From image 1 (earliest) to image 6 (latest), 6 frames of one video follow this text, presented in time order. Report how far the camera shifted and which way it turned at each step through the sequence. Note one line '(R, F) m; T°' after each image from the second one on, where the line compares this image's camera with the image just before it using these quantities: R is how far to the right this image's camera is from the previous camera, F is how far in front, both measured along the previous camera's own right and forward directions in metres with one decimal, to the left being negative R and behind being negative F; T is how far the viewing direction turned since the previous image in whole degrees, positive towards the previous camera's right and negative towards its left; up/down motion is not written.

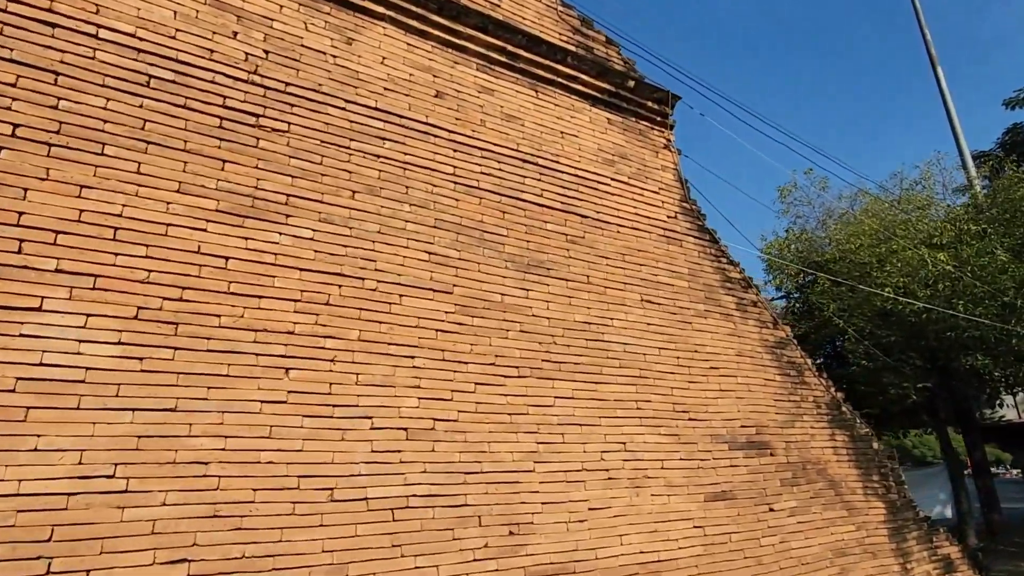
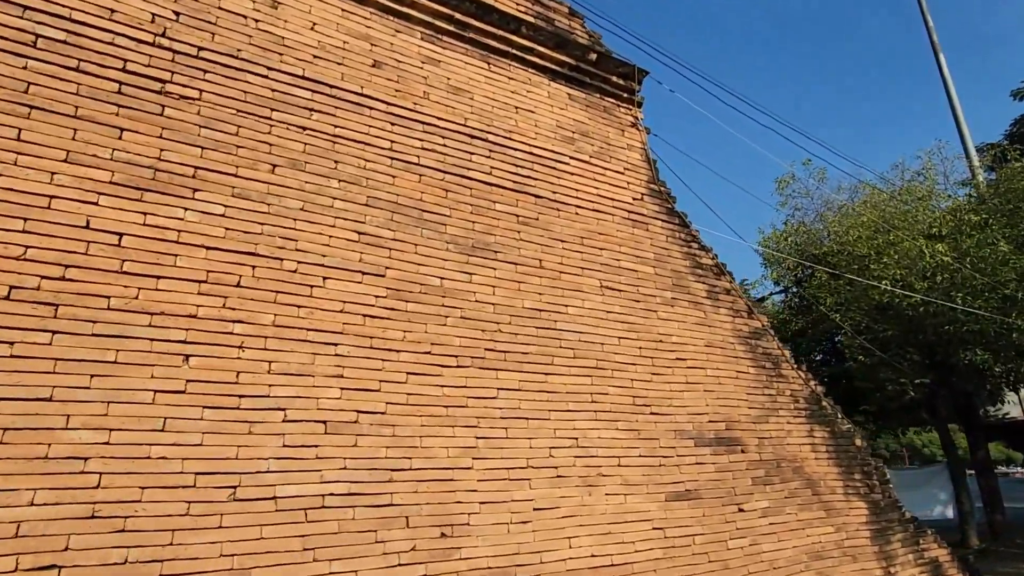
(+0.6, +0.4) m; -1°
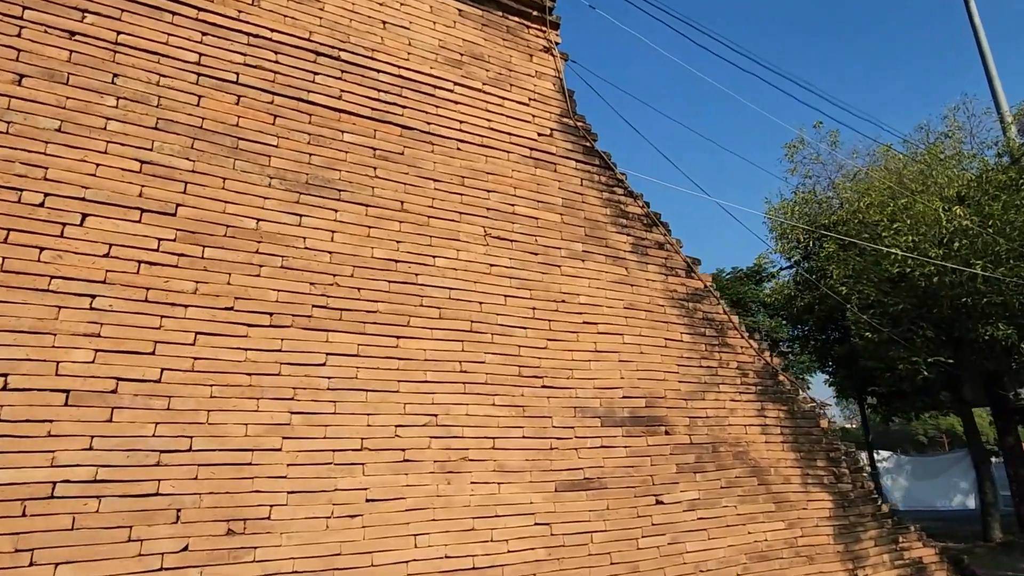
(+1.4, +1.1) m; -3°
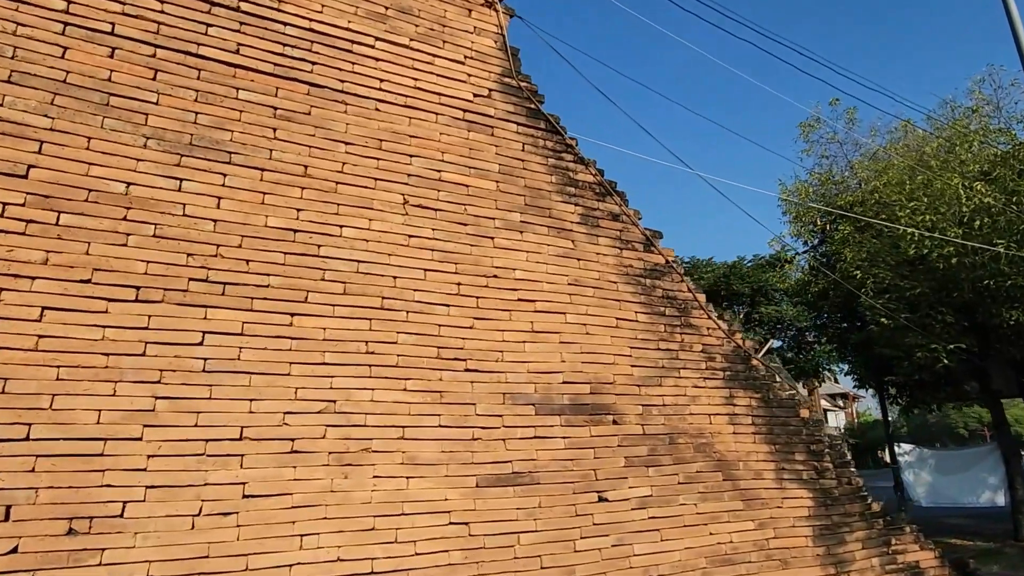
(+0.8, +0.5) m; -2°
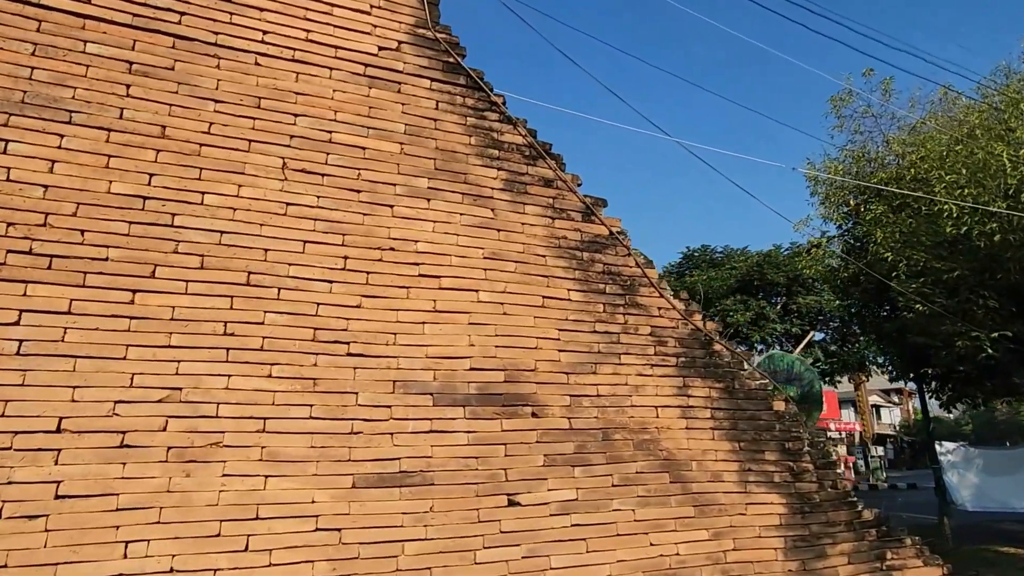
(+1.1, +0.7) m; -4°
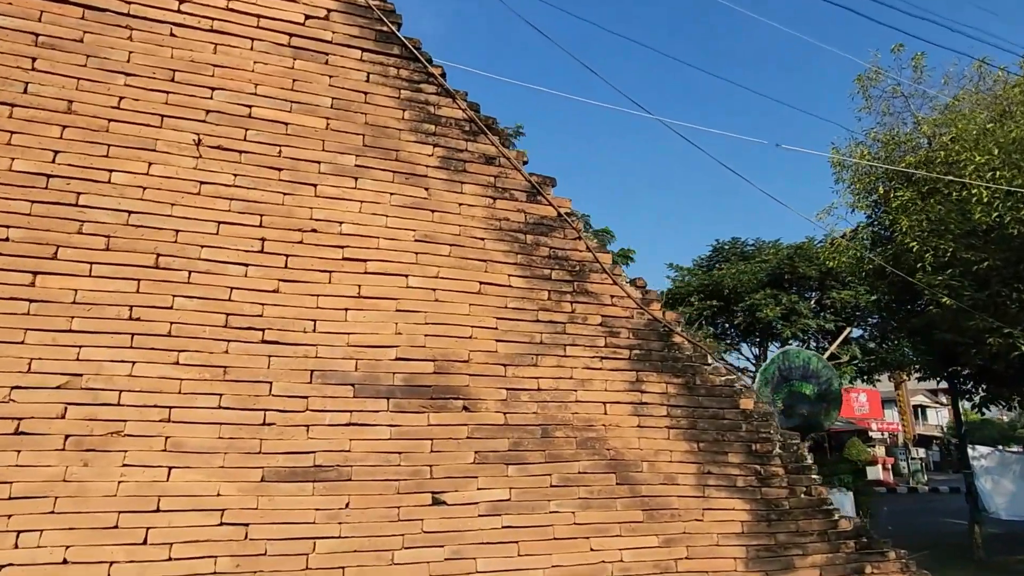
(+0.7, +0.3) m; -3°
